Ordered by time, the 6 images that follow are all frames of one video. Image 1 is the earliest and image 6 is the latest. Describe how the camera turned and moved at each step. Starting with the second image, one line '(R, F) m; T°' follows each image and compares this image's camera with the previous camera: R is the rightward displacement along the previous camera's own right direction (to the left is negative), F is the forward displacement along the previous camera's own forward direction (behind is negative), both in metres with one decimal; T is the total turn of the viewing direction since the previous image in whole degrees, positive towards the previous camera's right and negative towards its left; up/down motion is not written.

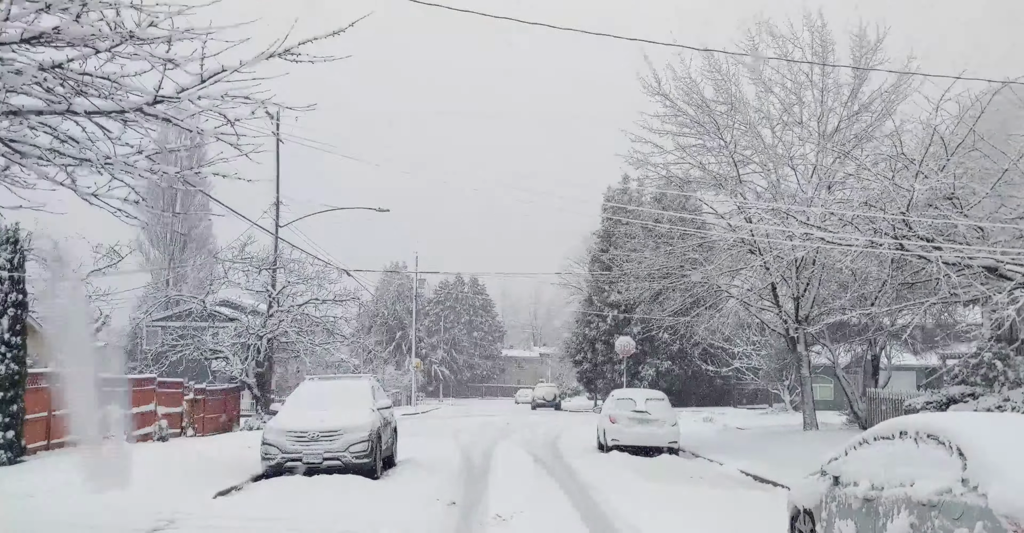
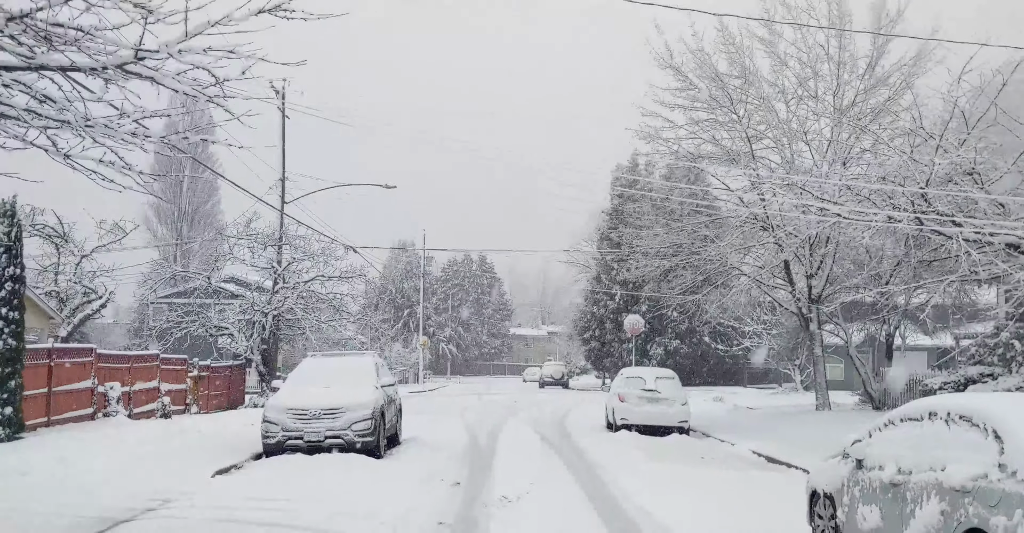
(0.0, +0.3) m; -1°
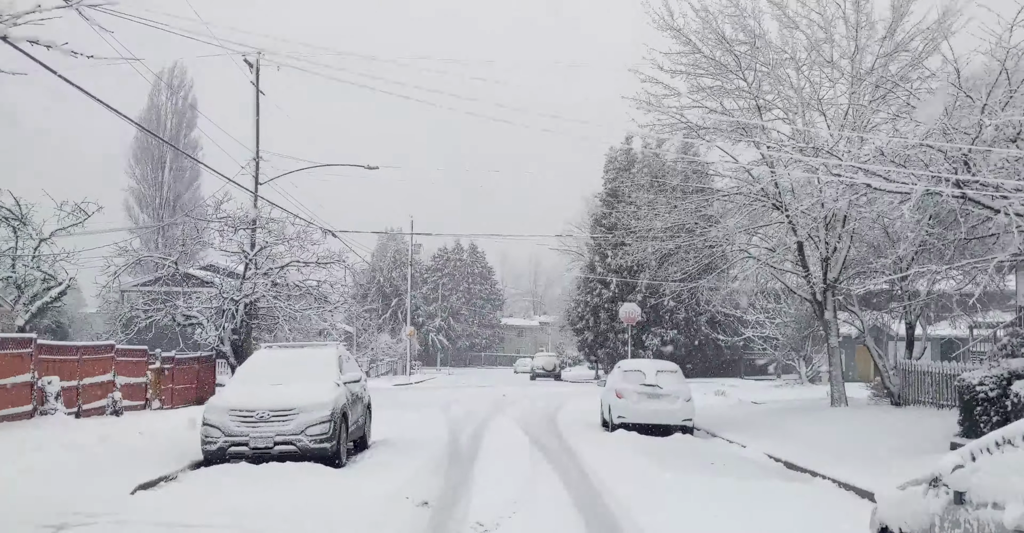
(+0.1, +1.7) m; +1°
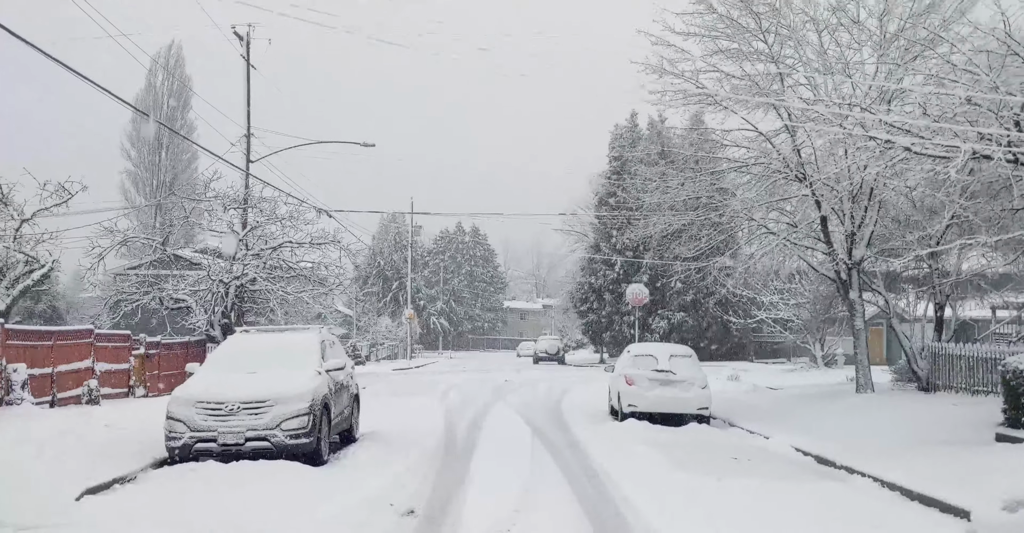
(0.0, +1.1) m; 0°
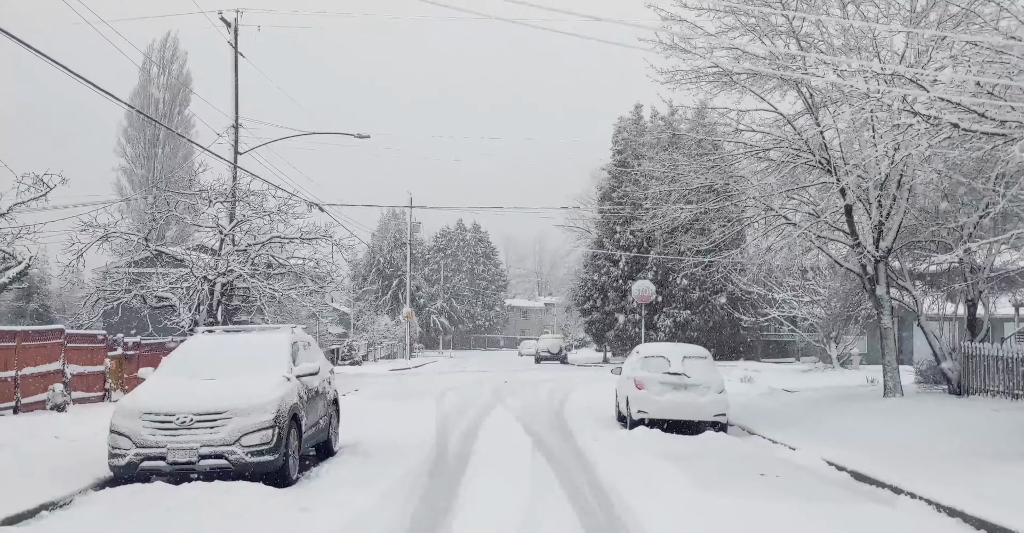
(+0.1, +1.2) m; 0°
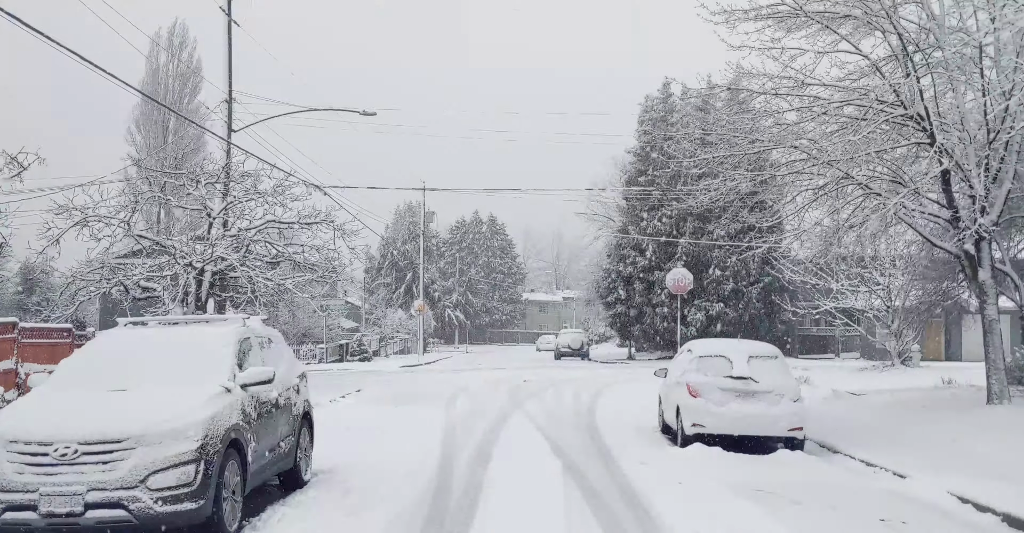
(-0.1, +2.4) m; -1°
